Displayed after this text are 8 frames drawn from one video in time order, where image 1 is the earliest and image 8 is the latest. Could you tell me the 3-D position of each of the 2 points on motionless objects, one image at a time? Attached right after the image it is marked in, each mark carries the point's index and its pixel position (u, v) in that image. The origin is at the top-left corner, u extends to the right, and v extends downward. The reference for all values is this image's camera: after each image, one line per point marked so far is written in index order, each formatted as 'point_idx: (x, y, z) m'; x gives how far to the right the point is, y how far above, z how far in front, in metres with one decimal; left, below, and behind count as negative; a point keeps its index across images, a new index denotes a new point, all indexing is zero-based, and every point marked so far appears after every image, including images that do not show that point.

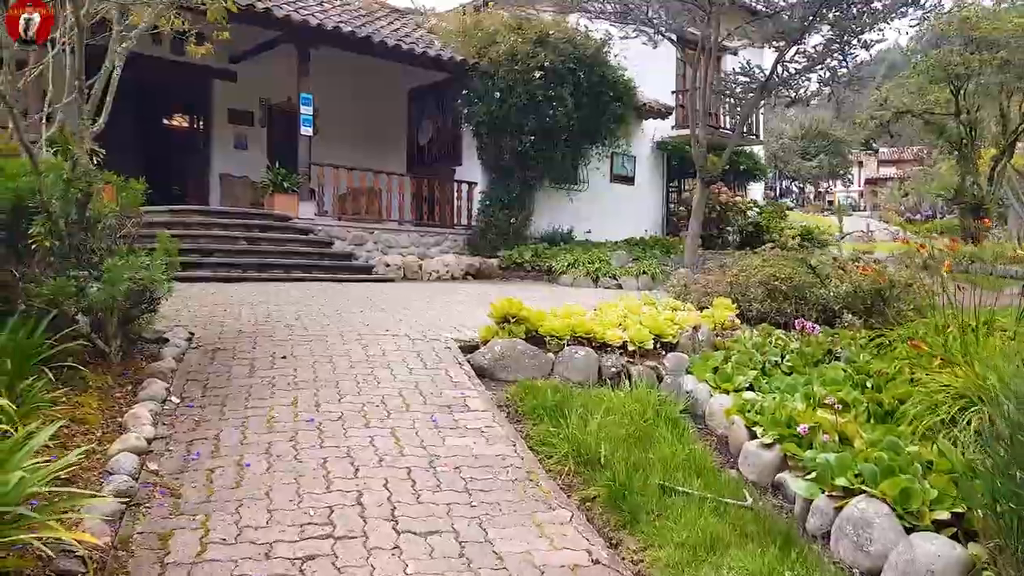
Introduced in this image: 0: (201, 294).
0: (-2.7, -0.1, +6.8) m
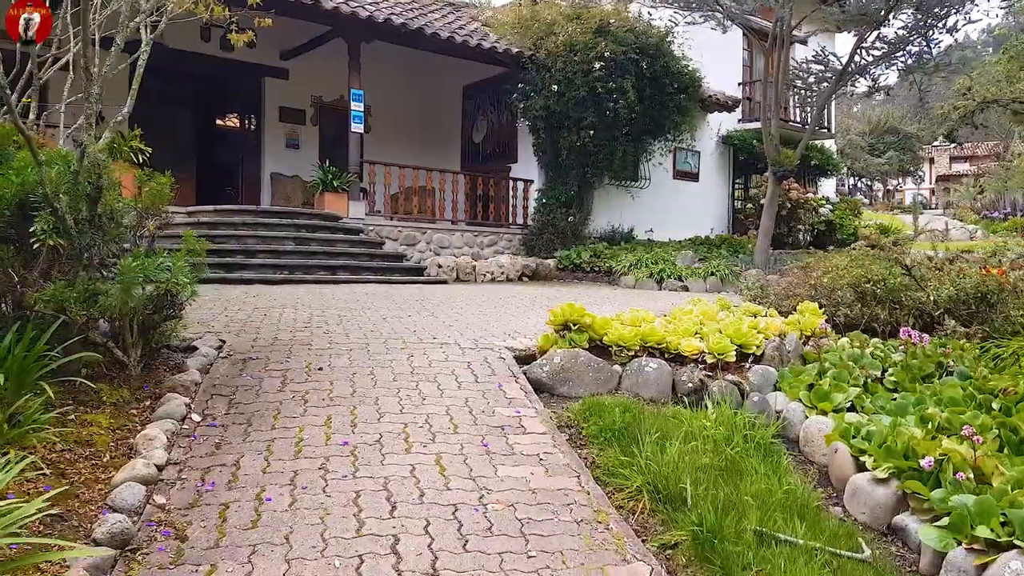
0: (-2.2, -0.1, +6.5) m
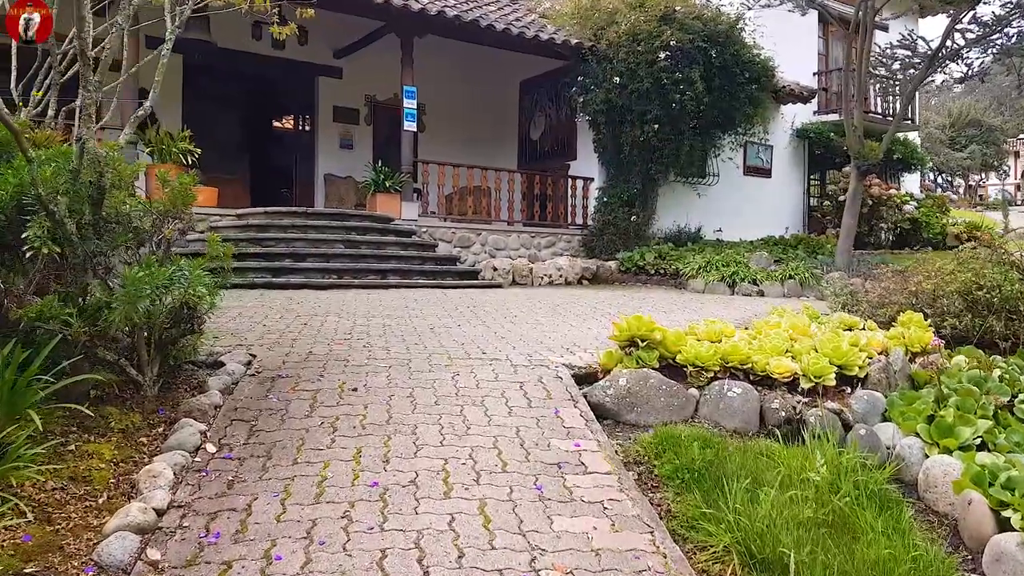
0: (-1.8, -0.1, +6.1) m
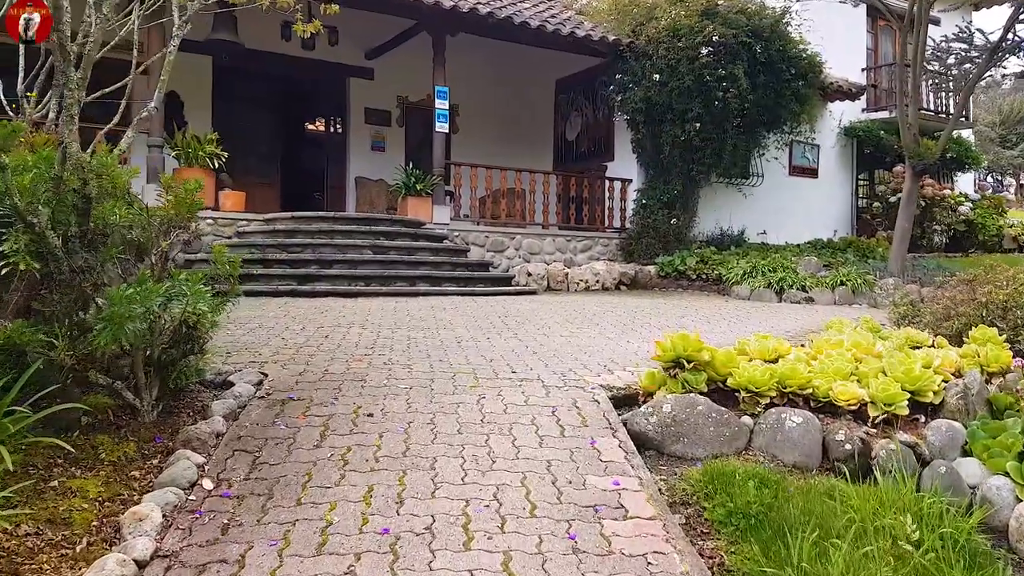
0: (-1.5, -0.2, +5.9) m
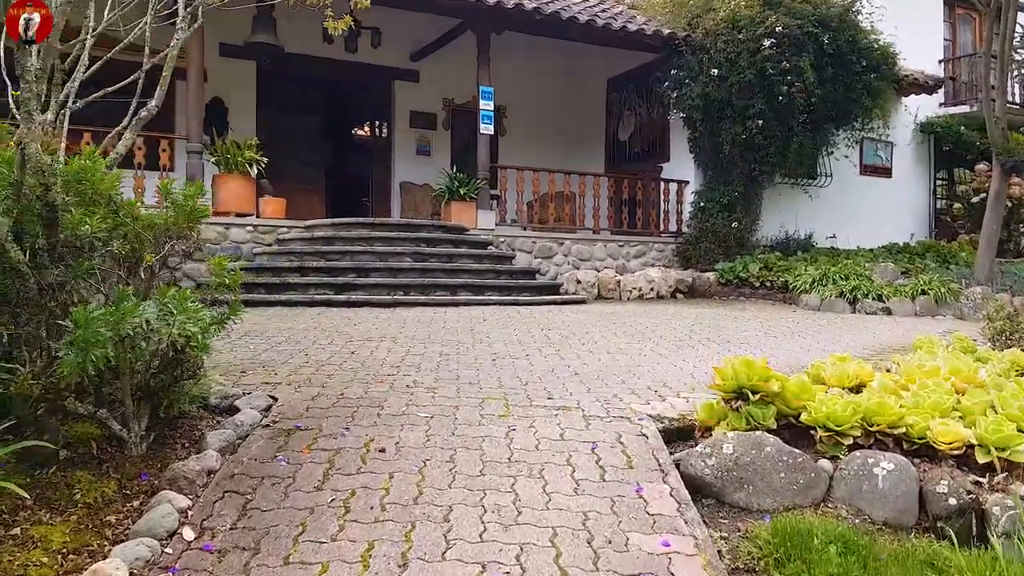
0: (-1.2, -0.3, +5.5) m
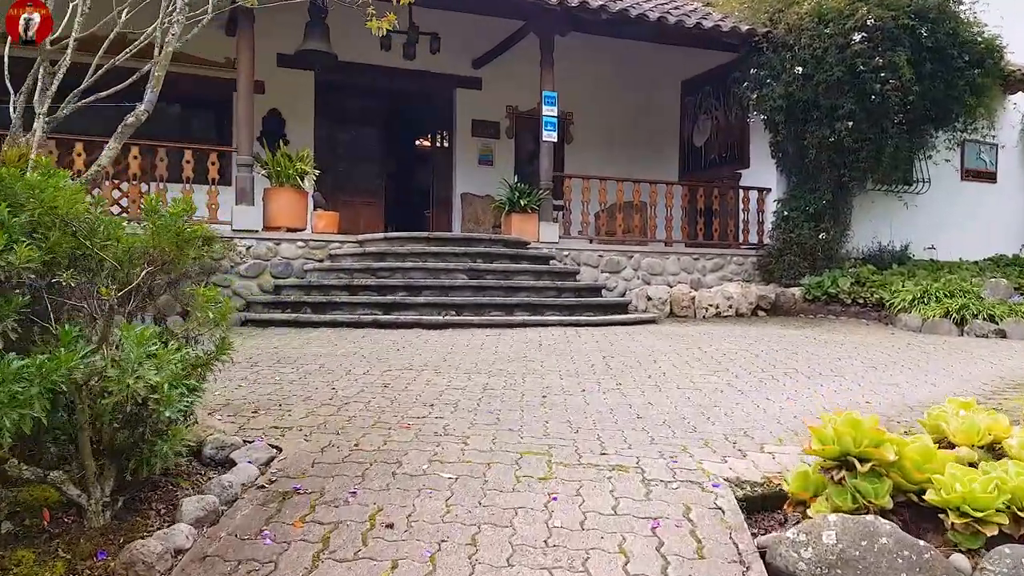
0: (-0.8, -0.4, +5.1) m
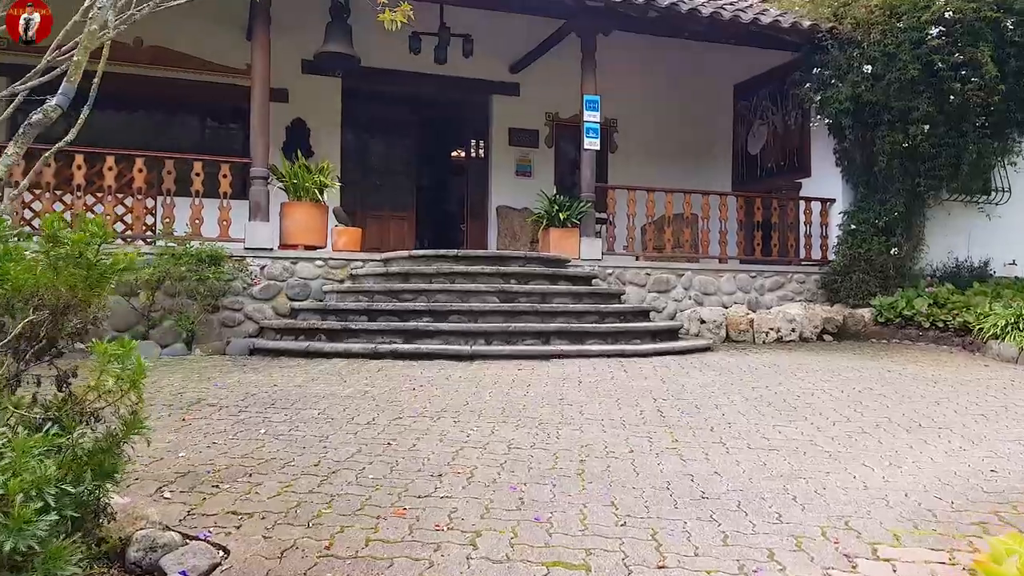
0: (-0.6, -0.6, +4.4) m
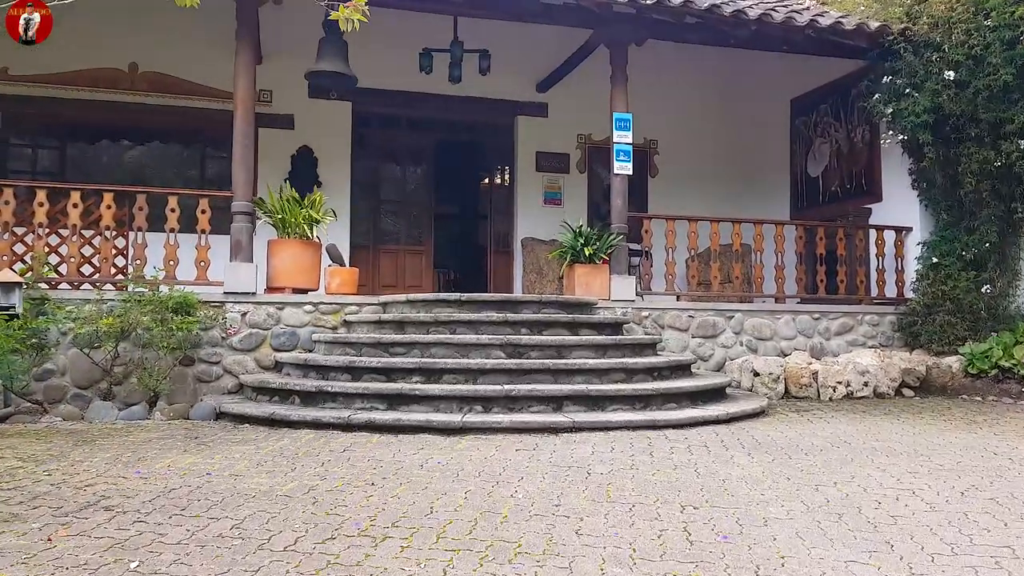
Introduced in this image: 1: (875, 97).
0: (-0.7, -0.9, +3.4) m
1: (+3.6, +1.9, +7.6) m
